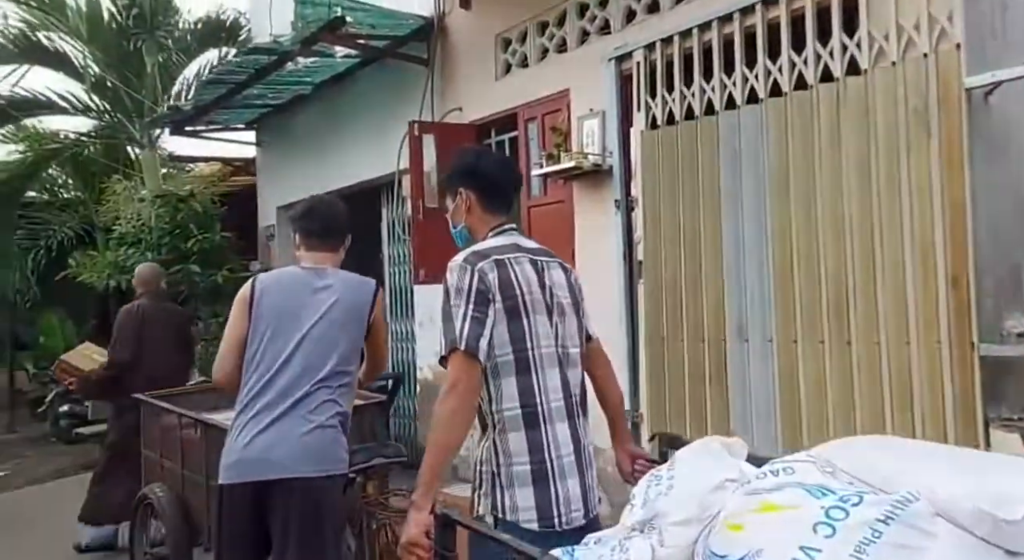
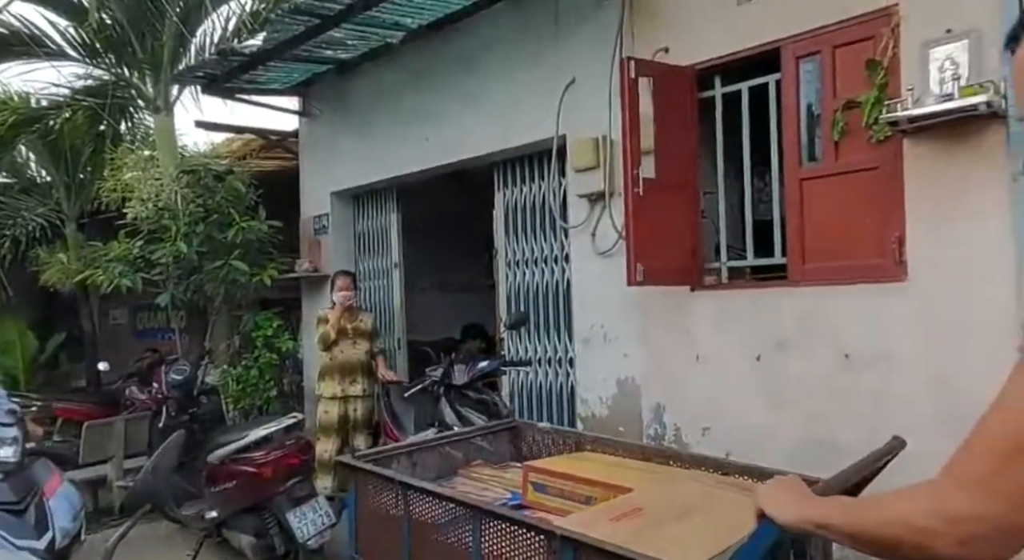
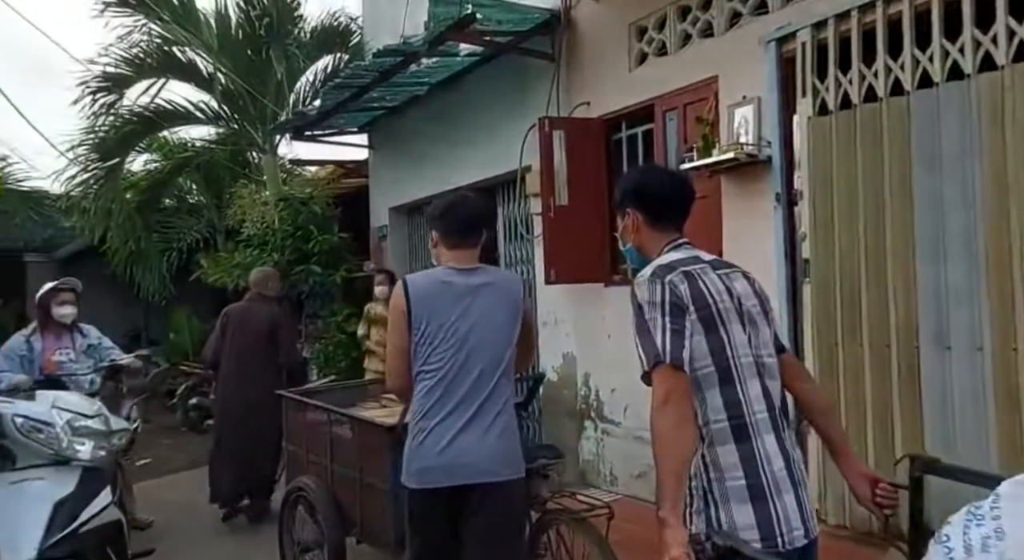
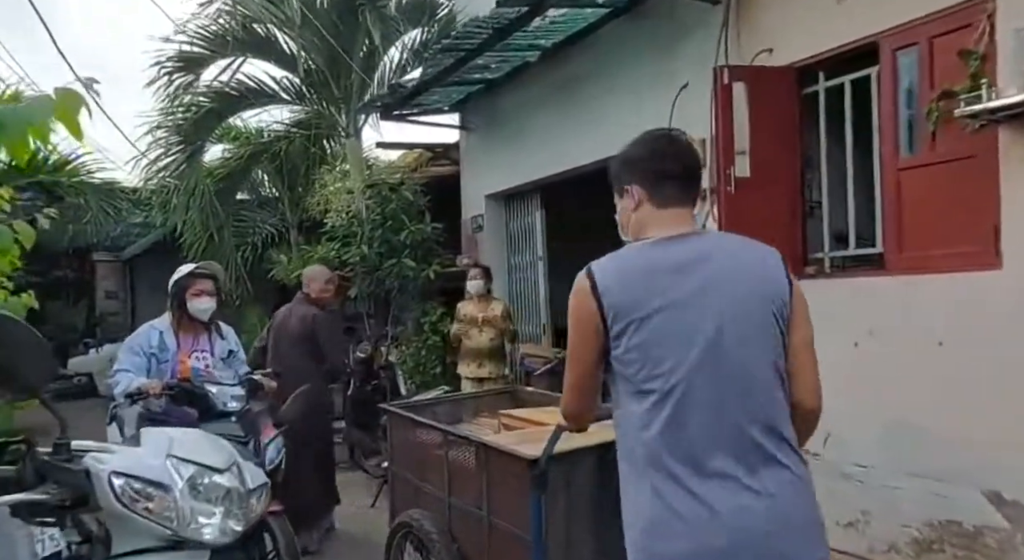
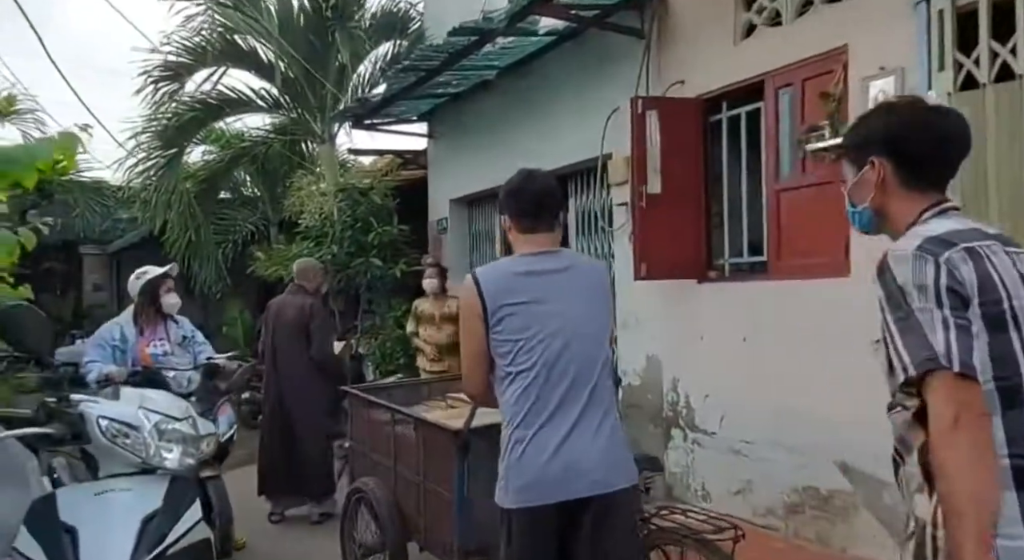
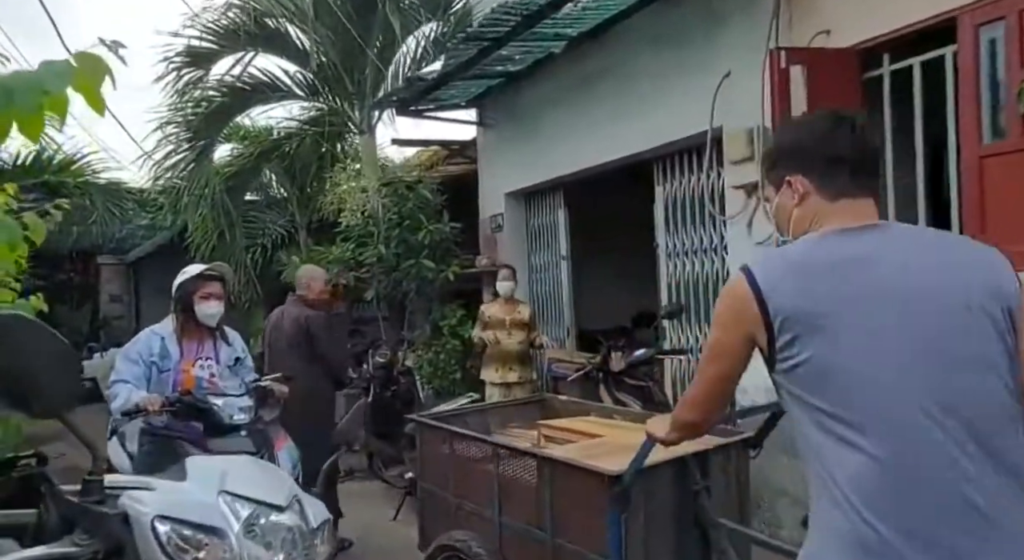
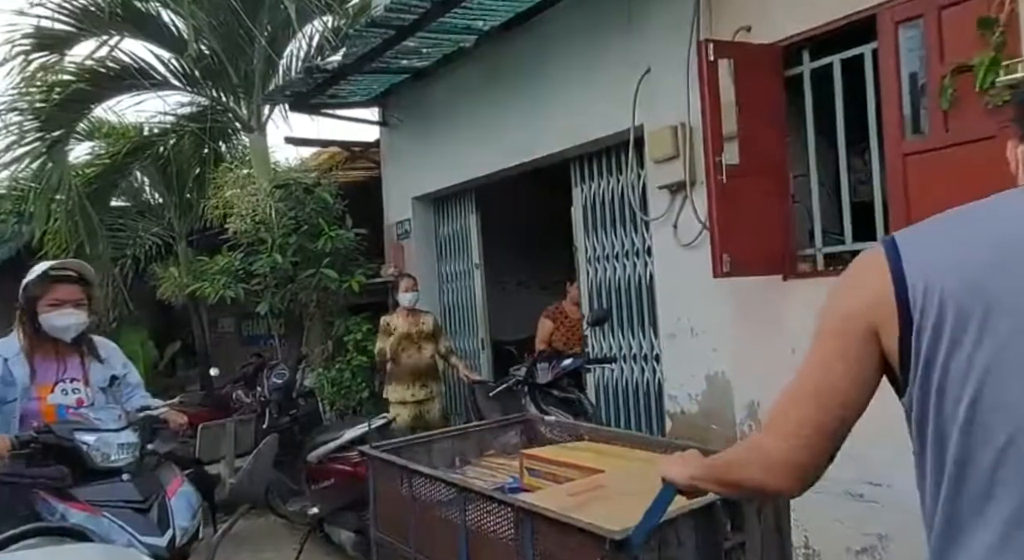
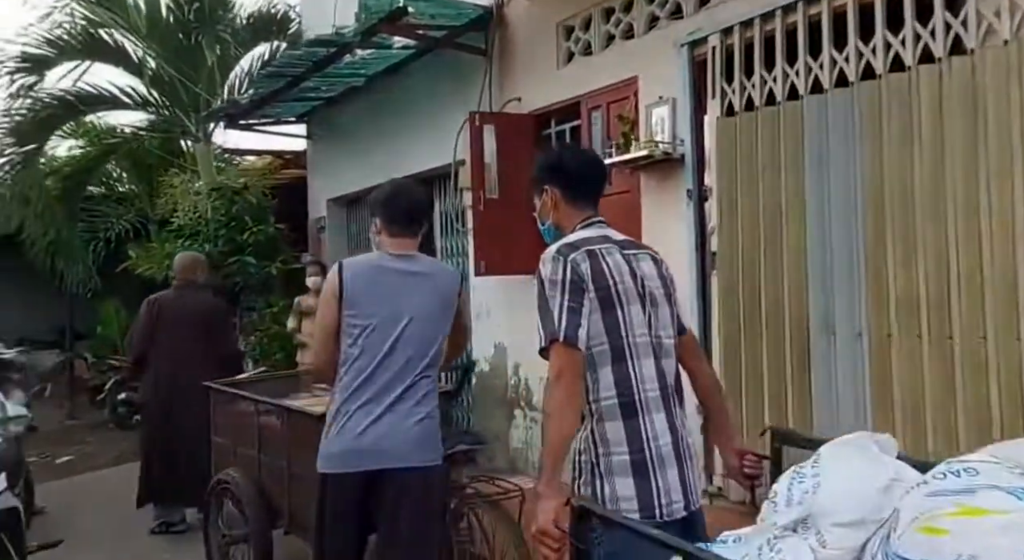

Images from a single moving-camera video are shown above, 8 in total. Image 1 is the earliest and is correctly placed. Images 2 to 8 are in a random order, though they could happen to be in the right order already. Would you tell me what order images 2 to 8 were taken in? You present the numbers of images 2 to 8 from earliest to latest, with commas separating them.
8, 3, 5, 4, 6, 7, 2
